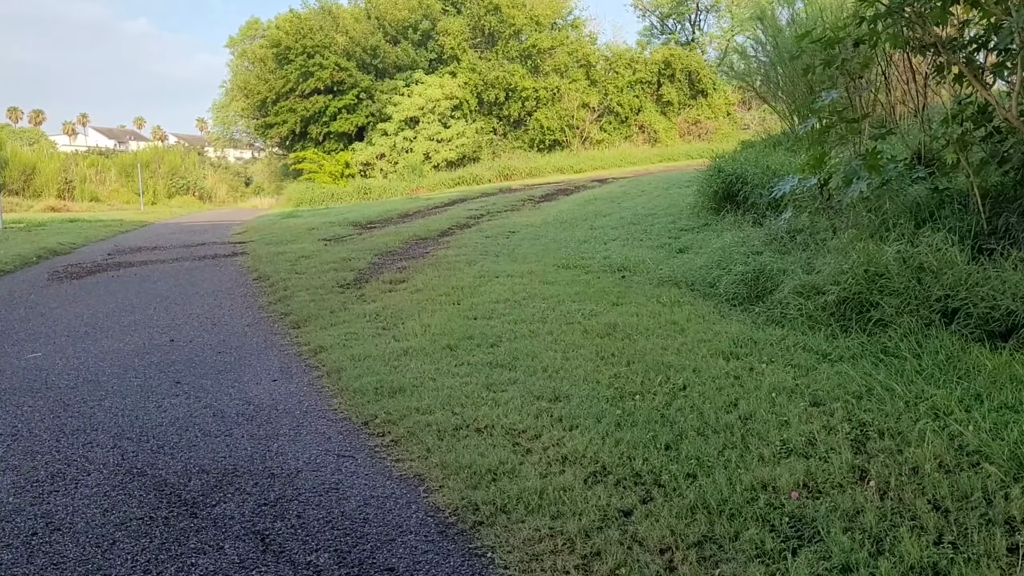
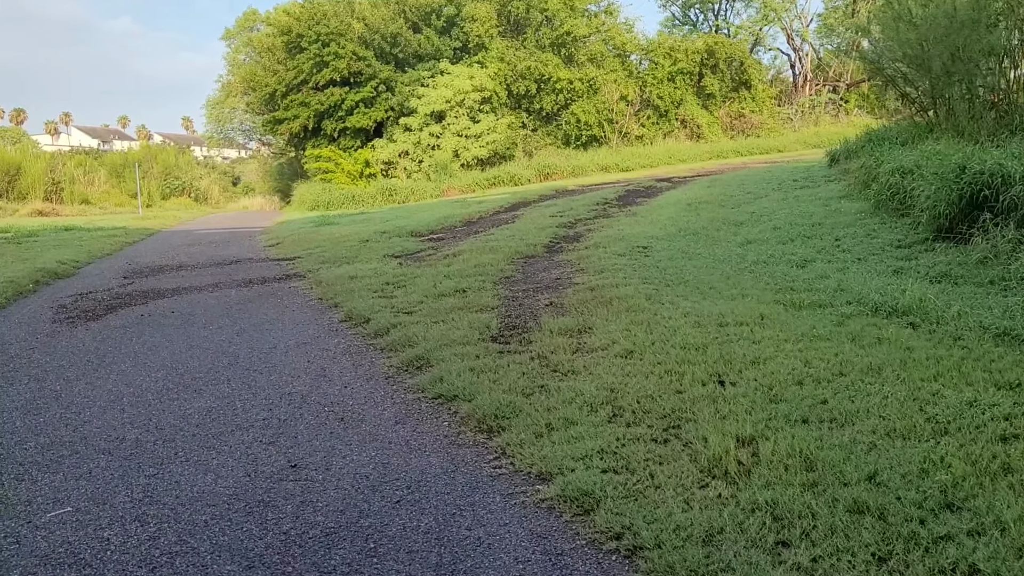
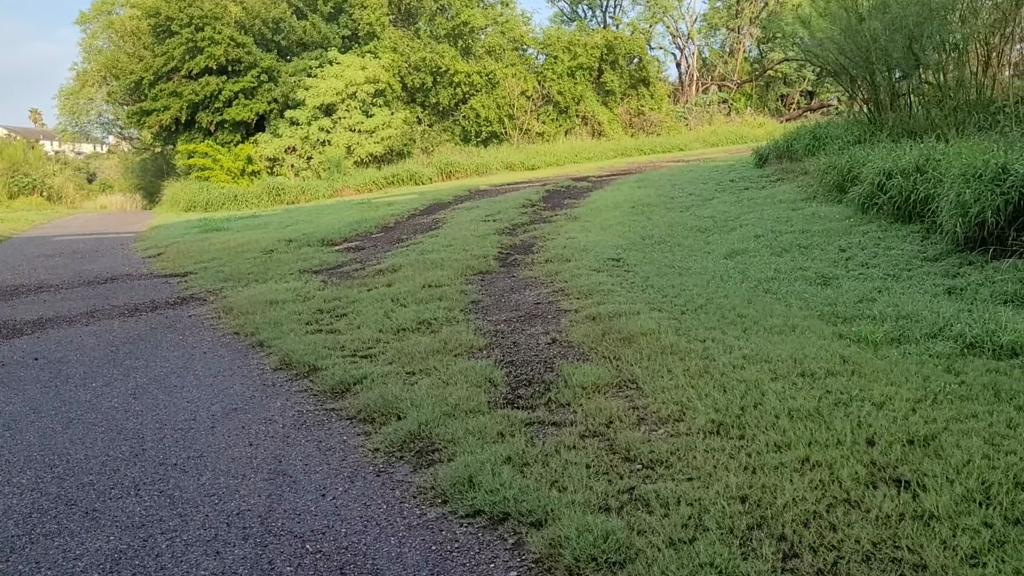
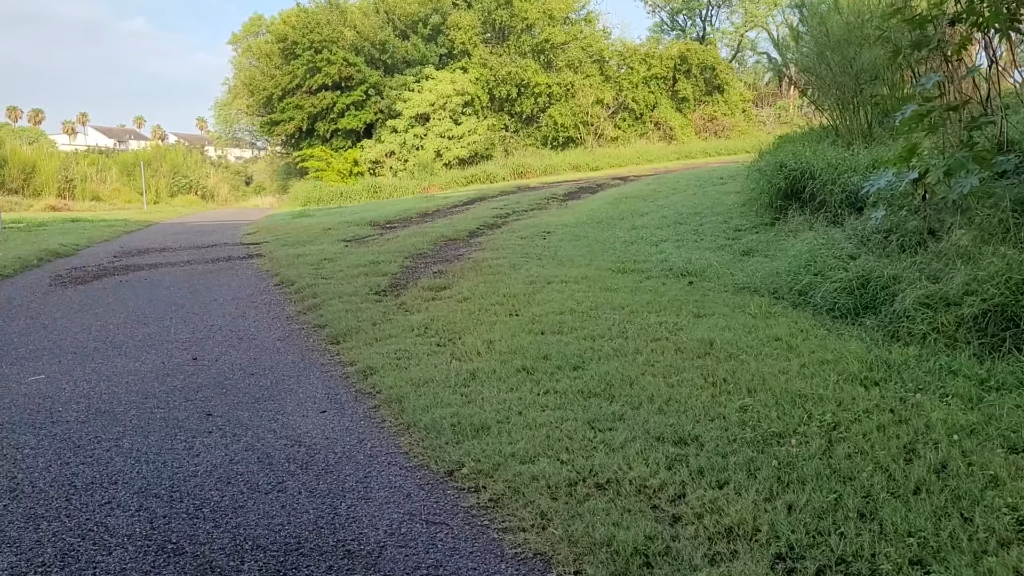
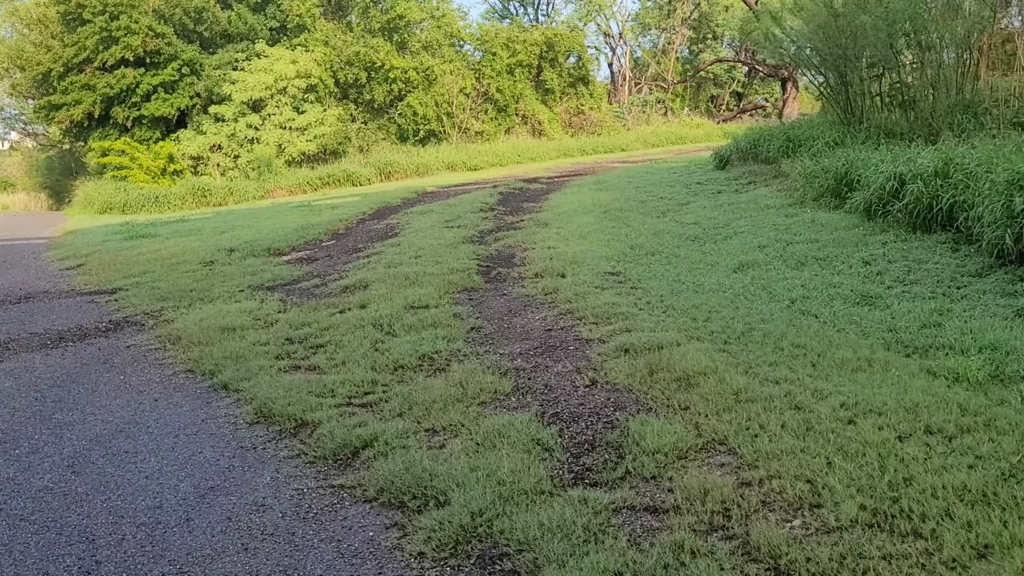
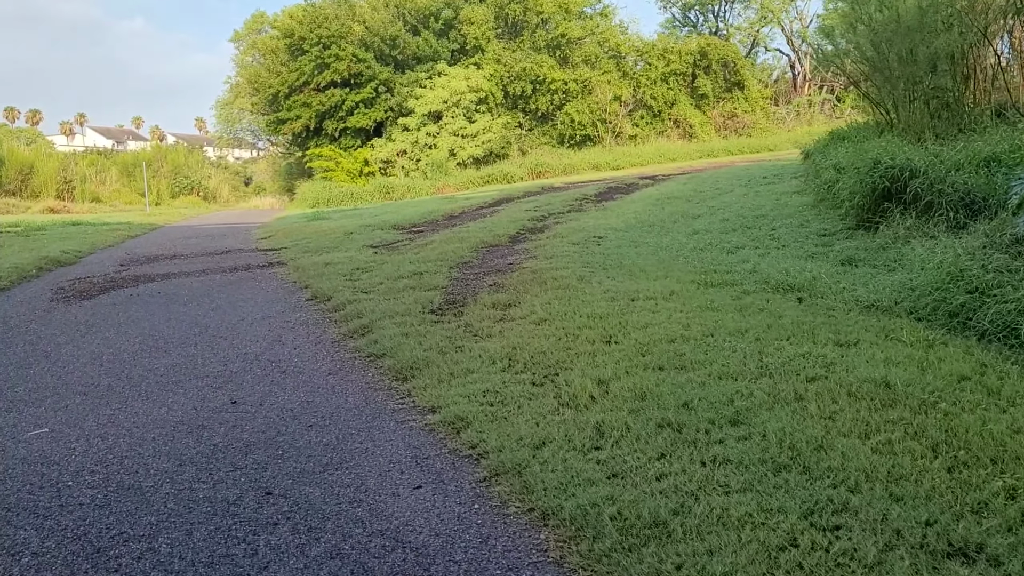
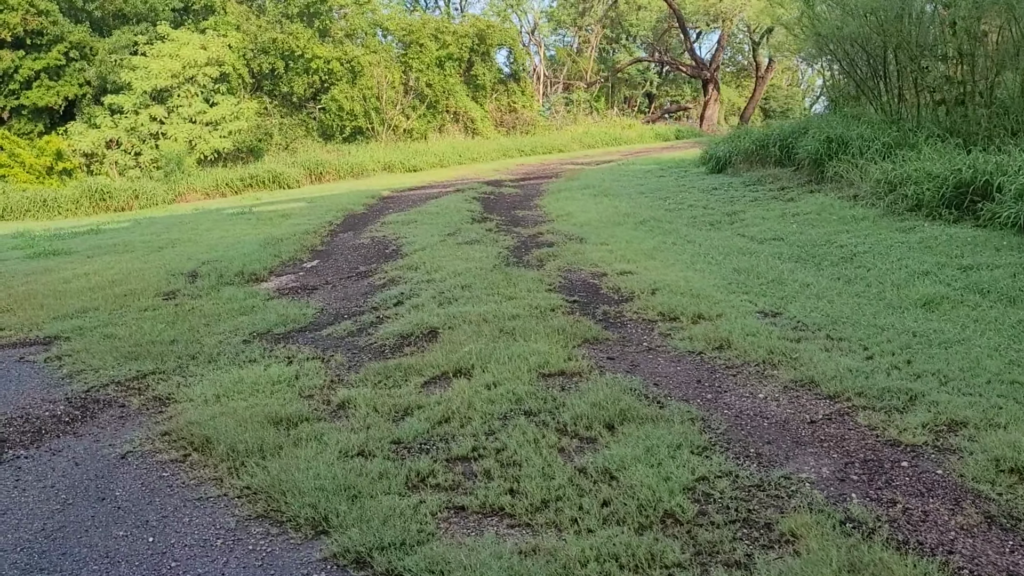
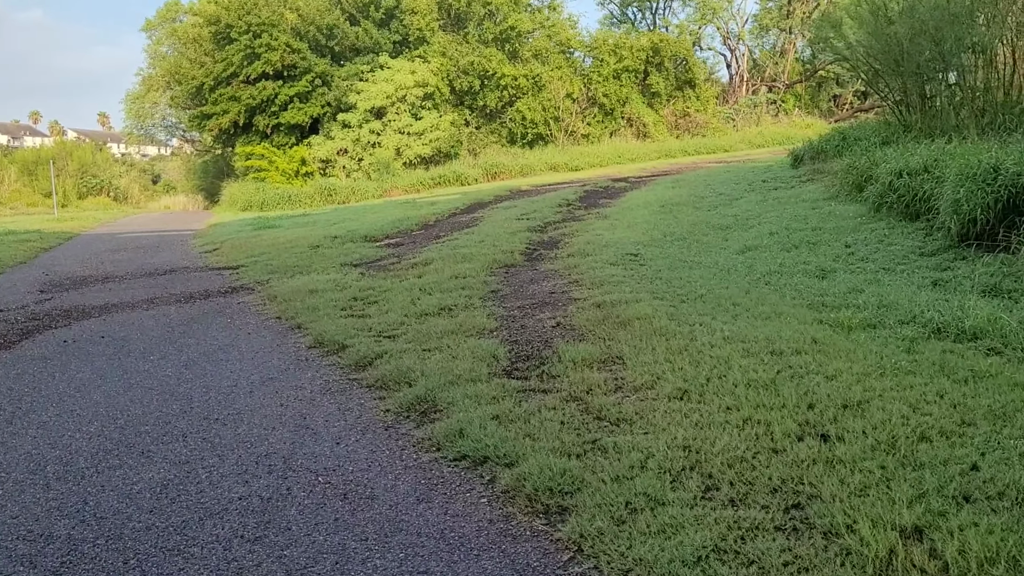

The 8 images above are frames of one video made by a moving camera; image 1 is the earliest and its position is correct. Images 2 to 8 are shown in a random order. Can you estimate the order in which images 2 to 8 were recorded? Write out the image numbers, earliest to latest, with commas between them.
4, 6, 2, 8, 3, 5, 7
